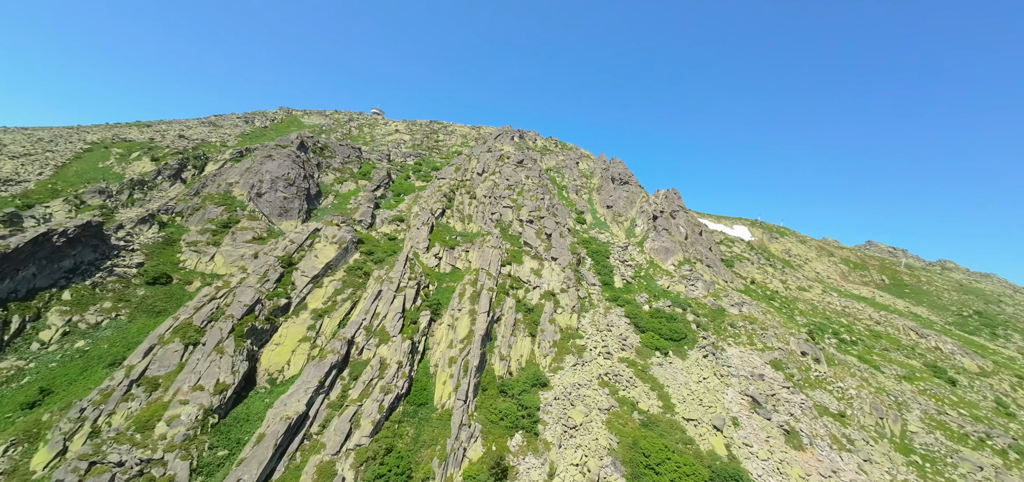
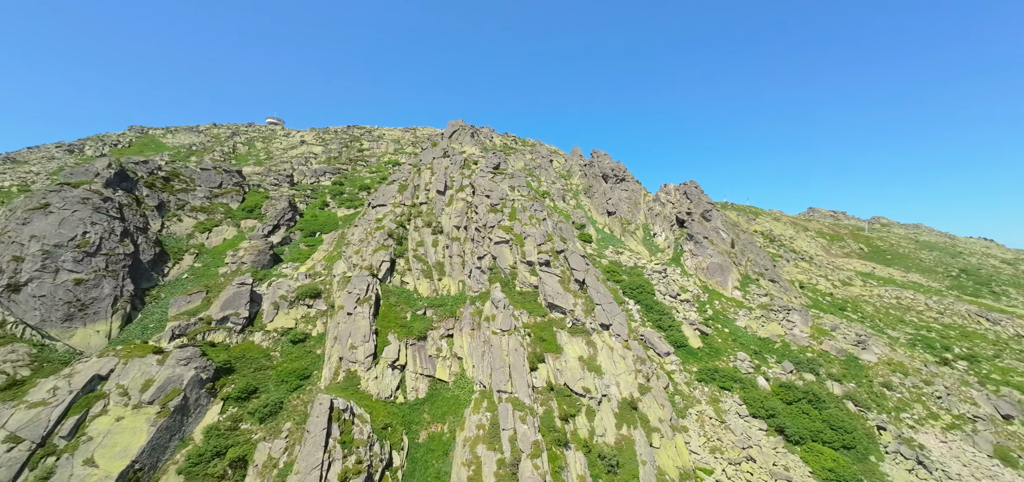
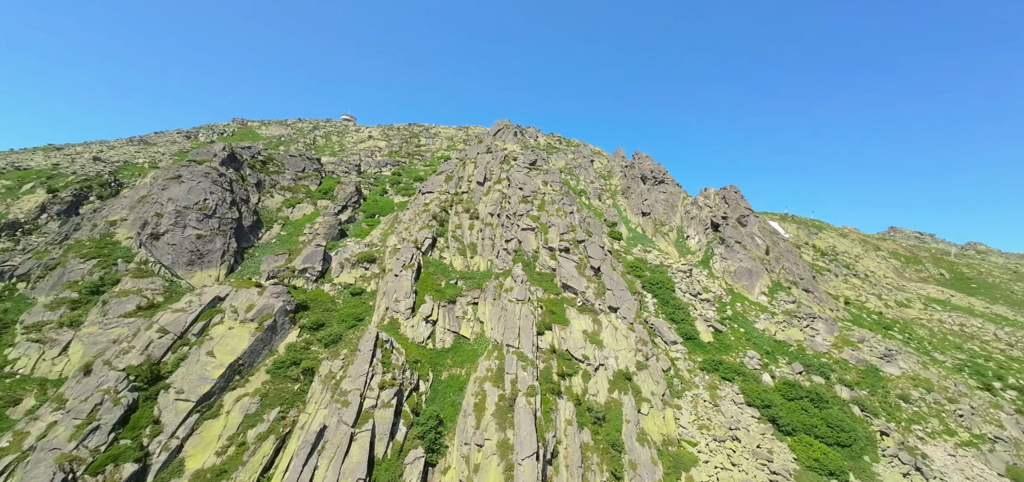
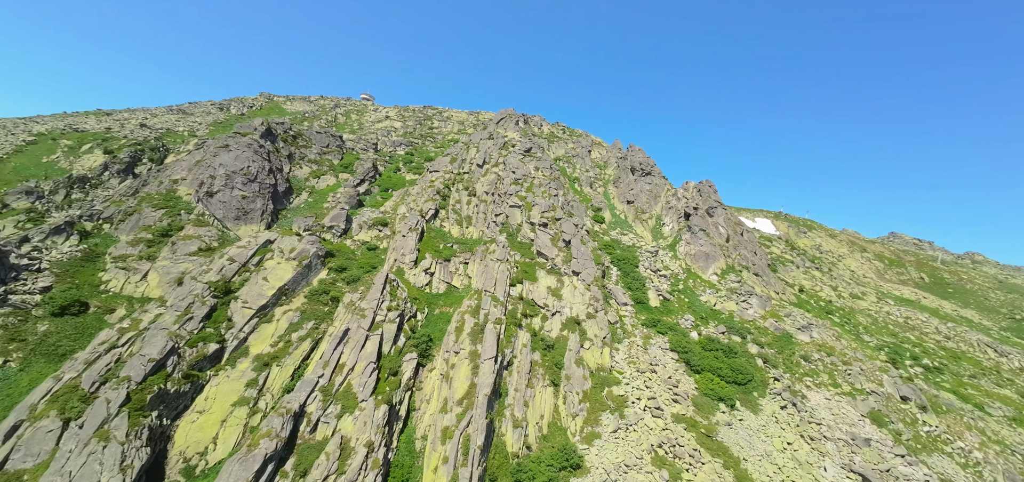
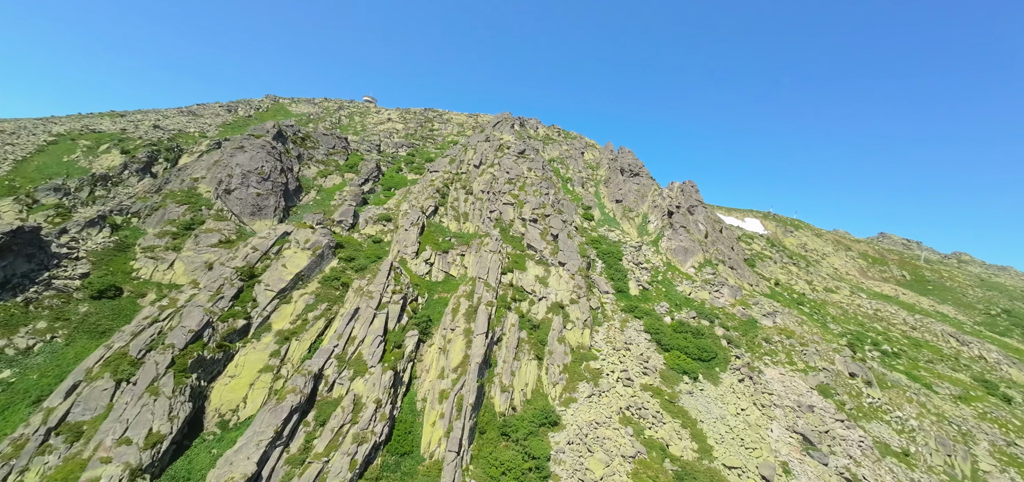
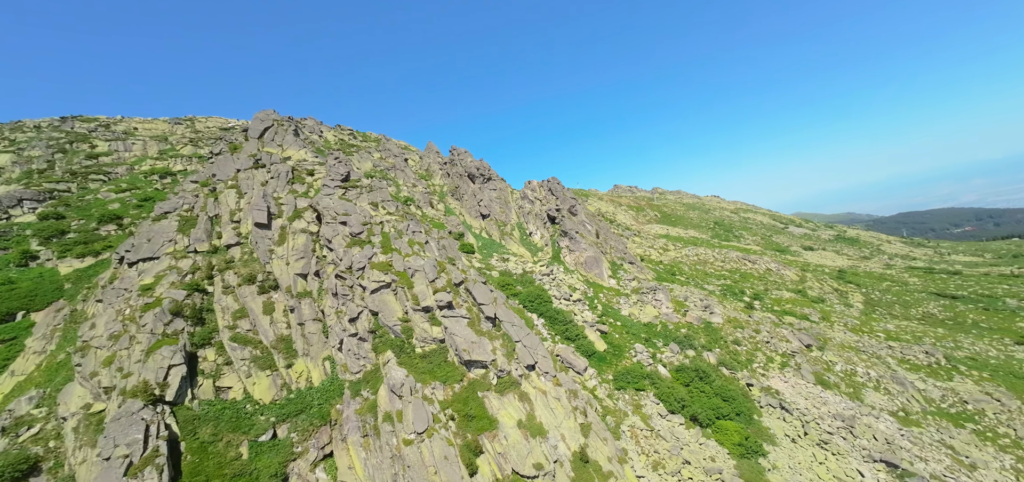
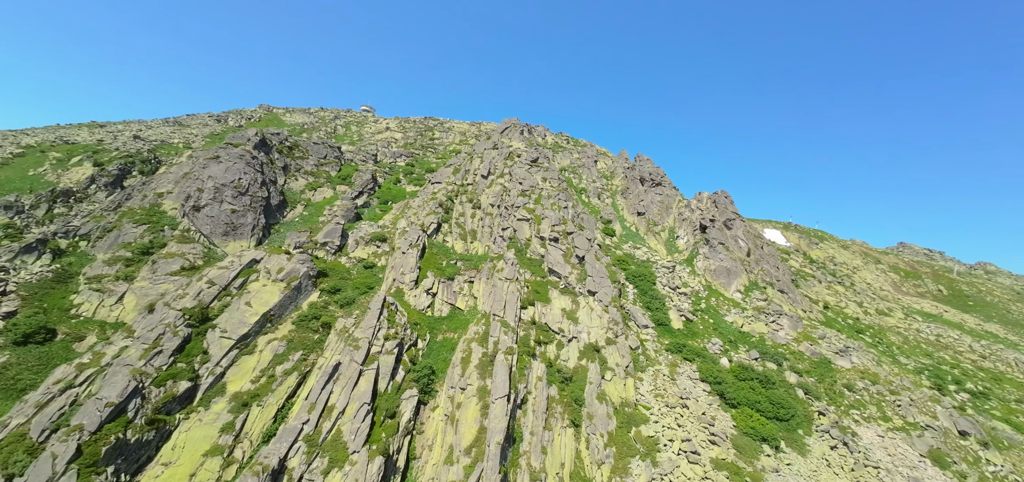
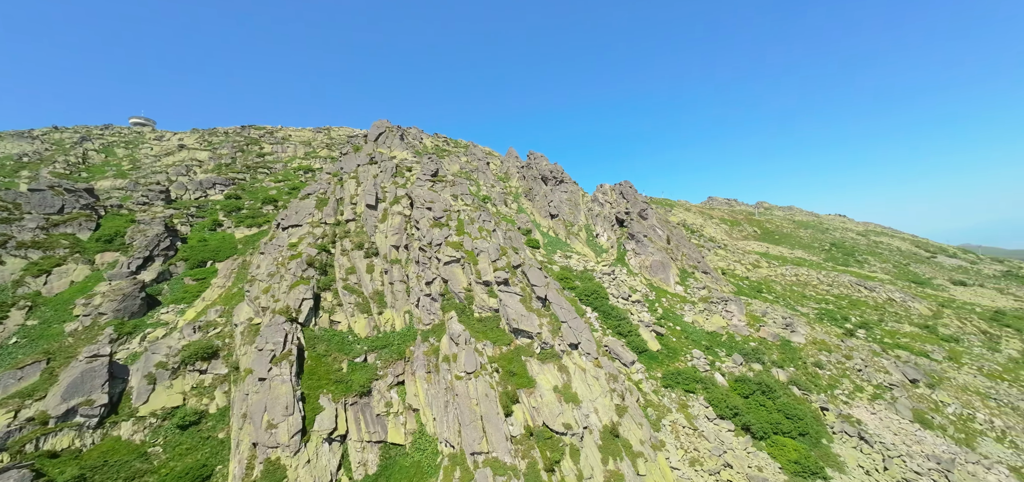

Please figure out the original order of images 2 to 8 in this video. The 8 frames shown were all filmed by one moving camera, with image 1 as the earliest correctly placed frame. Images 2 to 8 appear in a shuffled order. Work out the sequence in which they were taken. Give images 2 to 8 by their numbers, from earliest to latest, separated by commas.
5, 4, 7, 3, 2, 8, 6
